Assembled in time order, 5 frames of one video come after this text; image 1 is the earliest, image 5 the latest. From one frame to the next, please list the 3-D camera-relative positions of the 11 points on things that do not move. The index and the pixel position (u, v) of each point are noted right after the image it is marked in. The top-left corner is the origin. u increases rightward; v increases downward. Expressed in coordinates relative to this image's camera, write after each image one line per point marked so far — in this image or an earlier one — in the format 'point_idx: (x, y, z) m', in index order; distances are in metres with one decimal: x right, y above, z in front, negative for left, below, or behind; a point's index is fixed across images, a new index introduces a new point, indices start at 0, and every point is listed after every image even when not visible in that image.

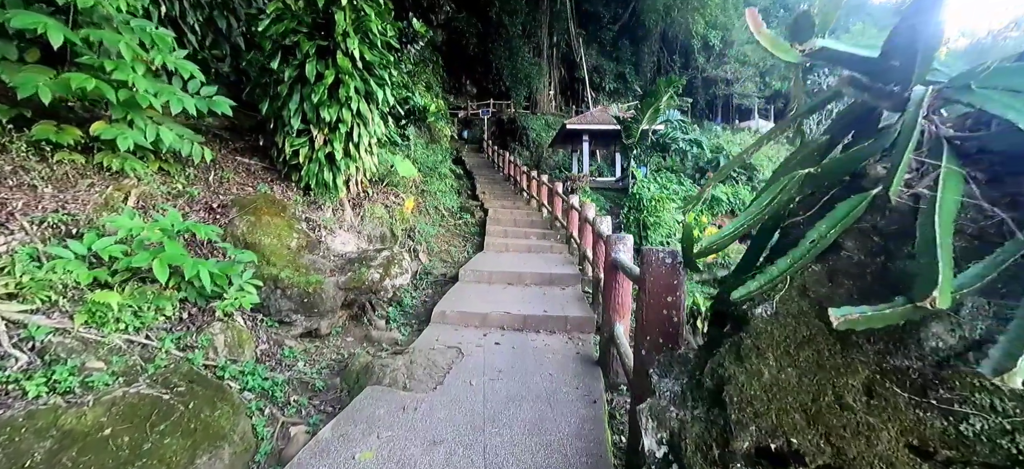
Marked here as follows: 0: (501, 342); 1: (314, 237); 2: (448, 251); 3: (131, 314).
0: (-0.1, -0.7, +3.0) m
1: (-1.4, 0.0, +3.1) m
2: (-0.9, -0.2, +6.0) m
3: (-1.6, -0.3, +1.9) m
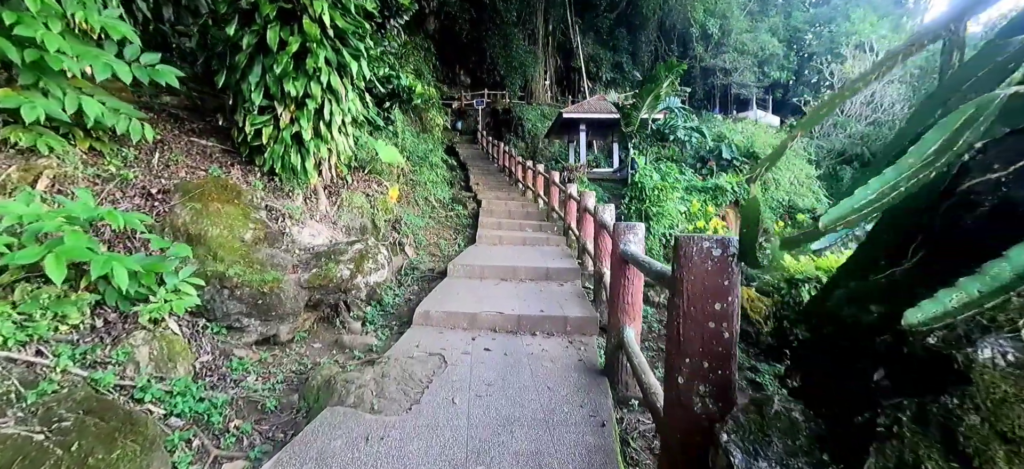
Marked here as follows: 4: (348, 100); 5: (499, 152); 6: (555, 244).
0: (-0.1, -0.7, +2.6) m
1: (-1.5, 0.0, +2.7) m
2: (-1.0, -0.1, +5.6) m
3: (-1.7, -0.3, +1.5) m
4: (-1.2, +1.0, +3.3) m
5: (-0.4, +2.5, +13.2) m
6: (+0.6, -0.1, +6.0) m
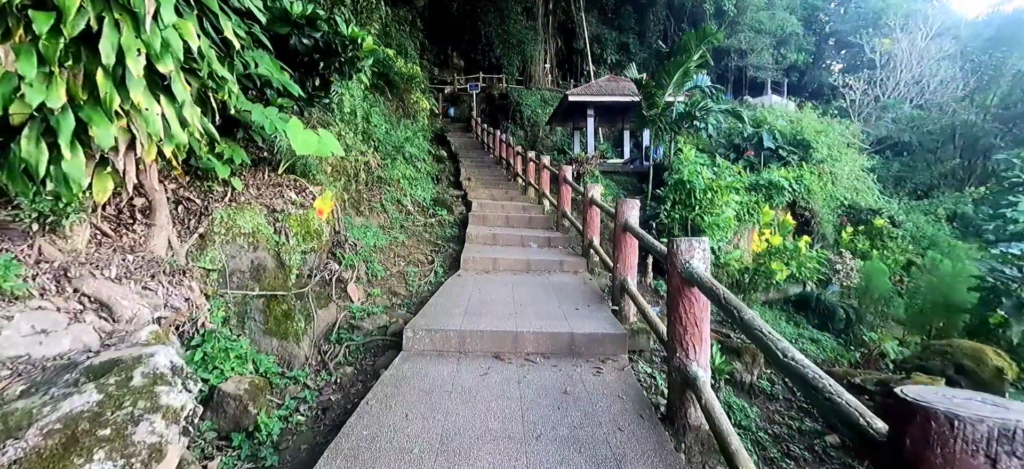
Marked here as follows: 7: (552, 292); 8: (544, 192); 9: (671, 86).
0: (-0.1, -0.9, +0.9) m
1: (-1.5, -0.2, +1.0) m
2: (-1.0, -0.4, +3.9) m
3: (-1.7, -0.6, -0.2) m
4: (-1.2, +0.7, +1.6) m
5: (-0.4, +2.4, +11.4) m
6: (+0.6, -0.3, +4.3) m
7: (+0.3, -0.5, +3.4) m
8: (+0.5, +0.6, +6.6) m
9: (+2.9, +2.7, +8.1) m
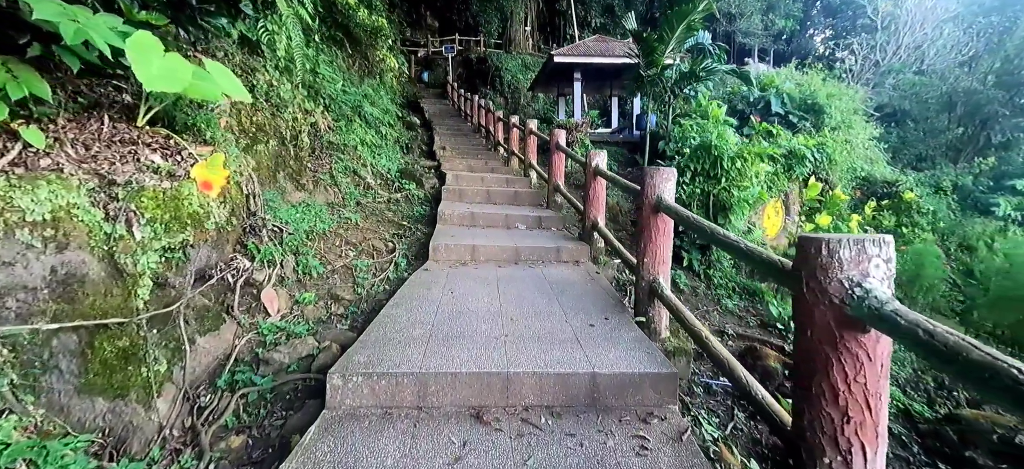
0: (-0.1, -1.0, 0.0) m
1: (-1.4, -0.3, 0.0) m
2: (-1.1, -0.2, +2.9) m
3: (-1.6, -0.7, -1.2) m
4: (-1.2, +0.7, +0.5) m
5: (-0.9, +3.0, +10.3) m
6: (+0.5, -0.2, +3.4) m
7: (+0.2, -0.3, +2.5) m
8: (+0.2, +0.9, +5.6) m
9: (+2.6, +3.1, +7.1) m
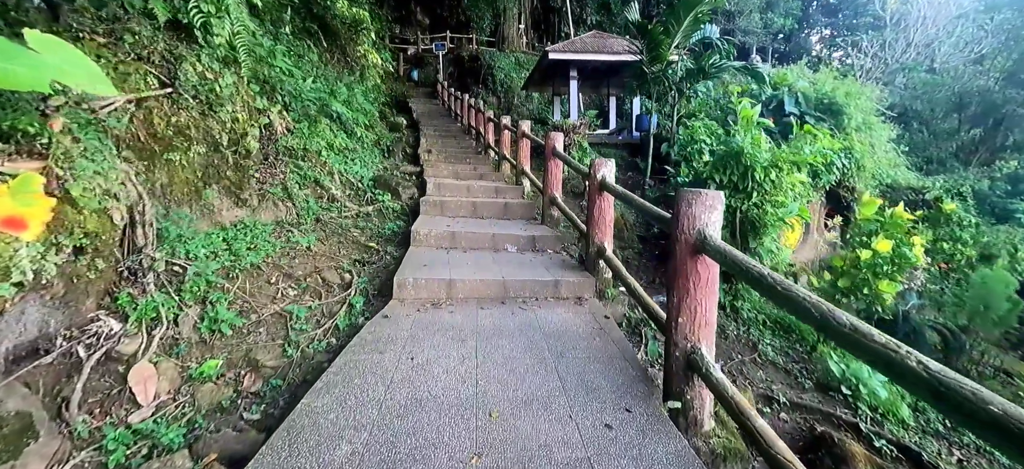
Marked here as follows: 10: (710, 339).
0: (-0.1, -1.2, -0.7) m
1: (-1.5, -0.5, -0.7) m
2: (-1.1, -0.4, +2.2) m
3: (-1.6, -0.9, -1.9) m
4: (-1.3, +0.5, -0.2) m
5: (-1.1, +2.8, +9.6) m
6: (+0.4, -0.4, +2.7) m
7: (+0.2, -0.5, +1.8) m
8: (+0.1, +0.7, +4.9) m
9: (+2.5, +2.9, +6.5) m
10: (+0.7, -0.4, +1.6) m
